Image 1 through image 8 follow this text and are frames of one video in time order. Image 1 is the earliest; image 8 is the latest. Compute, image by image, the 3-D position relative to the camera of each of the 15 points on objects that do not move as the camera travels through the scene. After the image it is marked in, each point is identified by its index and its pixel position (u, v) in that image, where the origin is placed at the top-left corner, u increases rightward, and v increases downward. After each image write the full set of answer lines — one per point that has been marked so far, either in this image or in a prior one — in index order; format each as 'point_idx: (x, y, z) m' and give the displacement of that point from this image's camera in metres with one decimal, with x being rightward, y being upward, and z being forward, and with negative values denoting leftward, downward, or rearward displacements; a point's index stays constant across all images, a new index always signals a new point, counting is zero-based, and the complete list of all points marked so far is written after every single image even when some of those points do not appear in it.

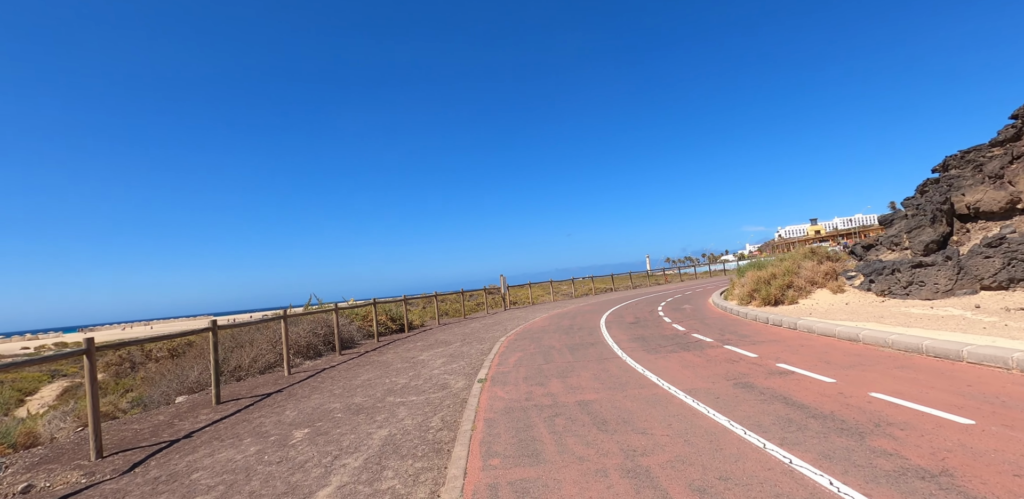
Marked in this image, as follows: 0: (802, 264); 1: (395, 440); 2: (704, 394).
0: (+9.6, -0.5, +15.4) m
1: (-1.5, -2.4, +5.8) m
2: (+2.6, -2.0, +6.3) m
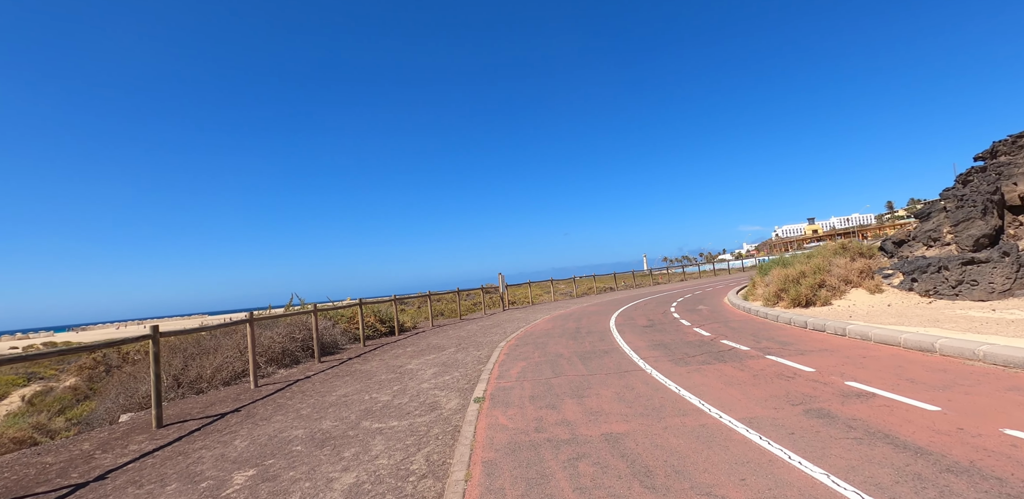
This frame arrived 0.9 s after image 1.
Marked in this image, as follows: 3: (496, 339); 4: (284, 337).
0: (+9.6, -0.4, +14.0) m
1: (-1.4, -2.2, +4.3) m
2: (+2.7, -1.8, +4.8) m
3: (-0.5, -2.7, +14.0) m
4: (-6.2, -2.4, +12.6) m
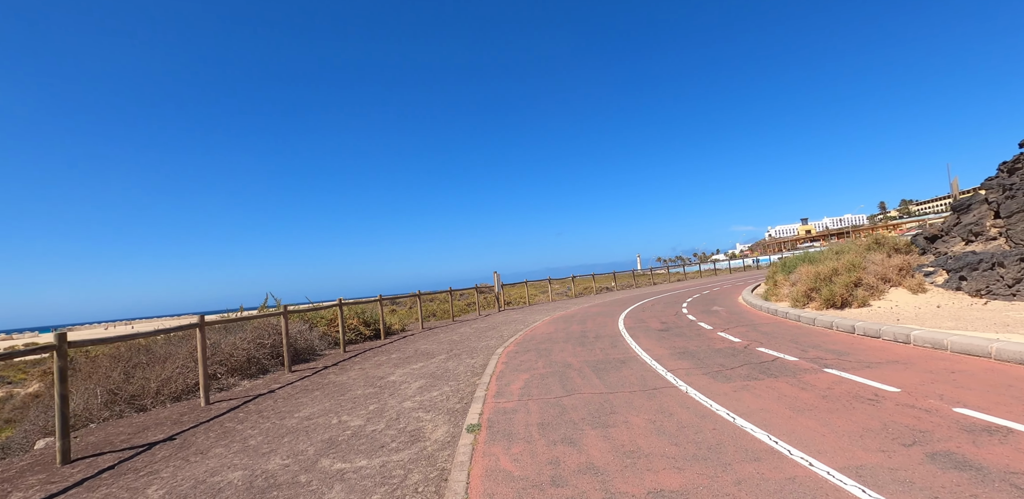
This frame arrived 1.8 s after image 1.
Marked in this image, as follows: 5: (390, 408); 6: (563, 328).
0: (+9.5, -0.2, +12.6) m
1: (-1.3, -2.1, +2.8) m
2: (+2.7, -1.7, +3.3) m
3: (-0.5, -2.6, +12.5) m
4: (-6.3, -2.2, +11.0) m
5: (-1.8, -2.4, +7.1) m
6: (+1.5, -2.3, +13.9) m
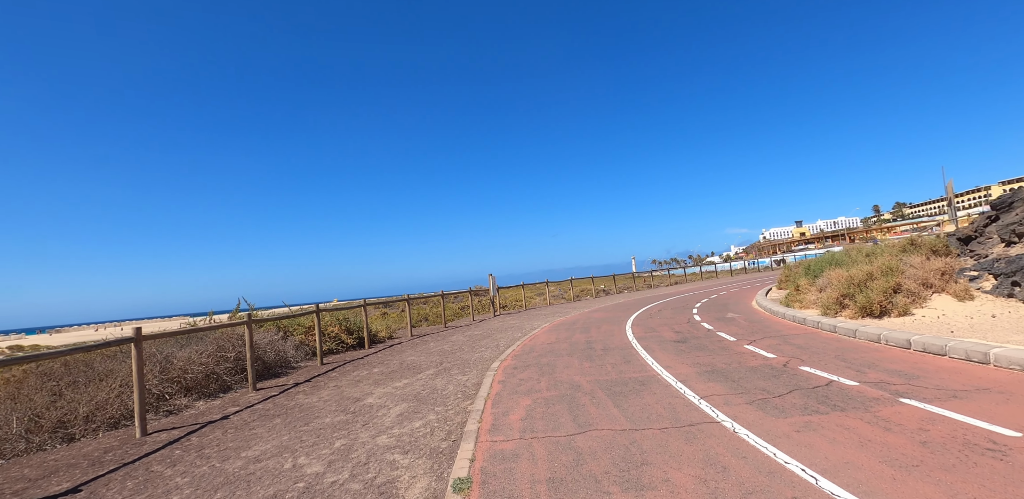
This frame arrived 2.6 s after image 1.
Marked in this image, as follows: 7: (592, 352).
0: (+9.5, -0.3, +11.3) m
1: (-1.3, -2.1, +1.4) m
2: (+2.8, -1.7, +2.0) m
3: (-0.6, -2.6, +11.1) m
4: (-6.3, -2.2, +9.6) m
5: (-1.9, -2.4, +5.7) m
6: (+1.4, -2.4, +12.5) m
7: (+1.7, -2.2, +10.0) m
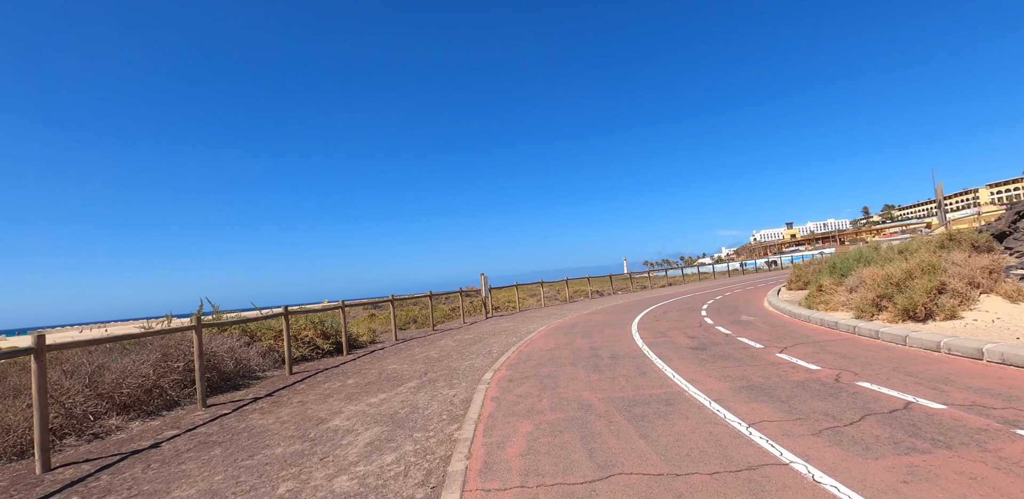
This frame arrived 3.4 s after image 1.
0: (+9.4, -0.2, +10.2) m
1: (-1.2, -1.9, 0.0) m
2: (+2.8, -1.5, +0.7) m
3: (-0.7, -2.5, +9.8) m
4: (-6.4, -2.1, +8.2) m
5: (-1.9, -2.3, +4.3) m
6: (+1.3, -2.3, +11.2) m
7: (+1.6, -2.1, +8.7) m
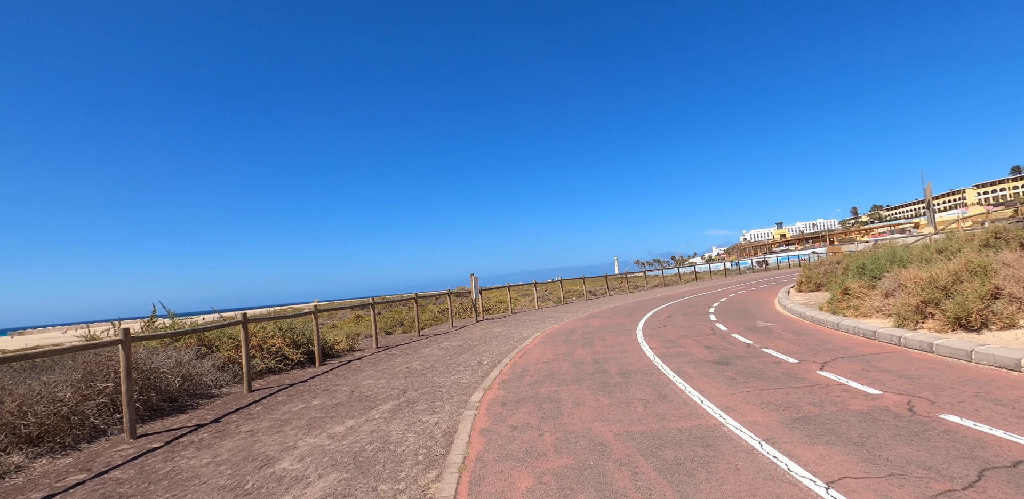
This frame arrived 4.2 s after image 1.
0: (+9.2, -0.2, +9.0) m
1: (-1.2, -1.9, -1.3) m
2: (+2.9, -1.5, -0.5) m
3: (-0.8, -2.4, +8.5) m
4: (-6.5, -2.1, +6.7) m
5: (-1.9, -2.2, +3.0) m
6: (+1.2, -2.2, +10.0) m
7: (+1.5, -2.1, +7.5) m
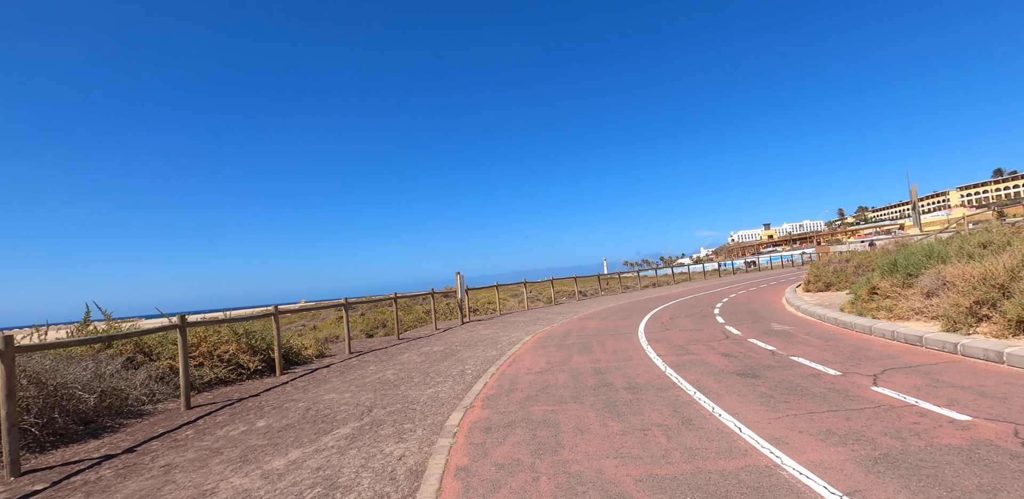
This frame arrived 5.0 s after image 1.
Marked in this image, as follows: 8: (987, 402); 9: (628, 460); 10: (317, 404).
0: (+9.0, 0.0, +7.9) m
1: (-1.1, -1.8, -2.6) m
2: (+2.9, -1.4, -1.8) m
3: (-1.0, -2.3, +7.1) m
4: (-6.6, -1.9, +5.3) m
5: (-2.0, -2.1, +1.6) m
6: (+0.9, -2.1, +8.7) m
7: (+1.3, -1.9, +6.2) m
8: (+4.8, -1.6, +4.8) m
9: (+1.0, -1.9, +4.2) m
10: (-3.1, -2.5, +7.6) m
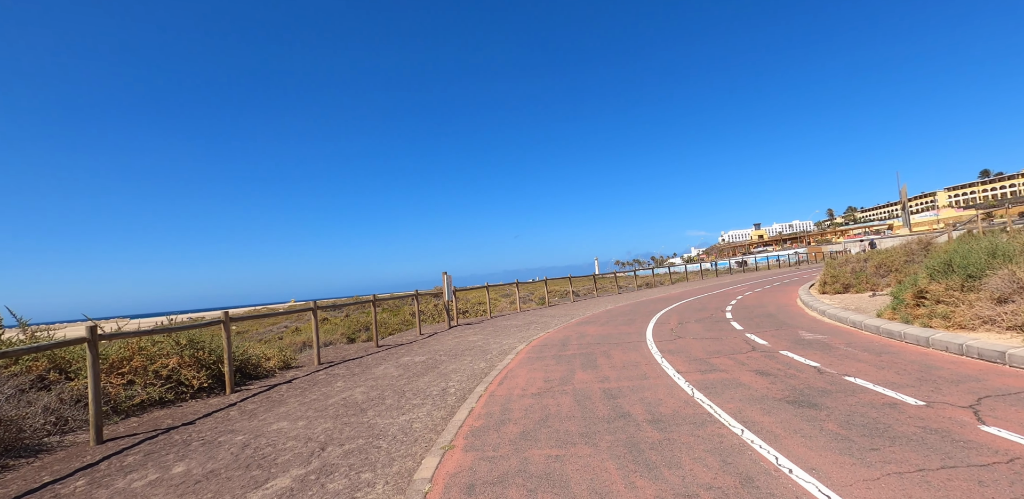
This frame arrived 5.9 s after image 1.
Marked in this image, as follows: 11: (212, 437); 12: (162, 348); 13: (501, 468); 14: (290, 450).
0: (+8.9, 0.0, +6.6) m
1: (-1.1, -1.7, -4.1) m
2: (+2.9, -1.3, -3.2) m
3: (-1.2, -2.2, +5.7) m
4: (-6.7, -1.8, +3.7) m
5: (-2.0, -2.0, +0.2) m
6: (+0.8, -2.0, +7.2) m
7: (+1.3, -1.9, +4.8) m
8: (+4.8, -1.5, +3.4) m
9: (+1.0, -1.8, +2.7) m
10: (-3.2, -2.4, +6.1) m
11: (-3.9, -2.5, +6.2) m
12: (-6.4, -1.8, +8.6) m
13: (-0.1, -2.0, +4.3) m
14: (-2.6, -2.3, +5.5) m
